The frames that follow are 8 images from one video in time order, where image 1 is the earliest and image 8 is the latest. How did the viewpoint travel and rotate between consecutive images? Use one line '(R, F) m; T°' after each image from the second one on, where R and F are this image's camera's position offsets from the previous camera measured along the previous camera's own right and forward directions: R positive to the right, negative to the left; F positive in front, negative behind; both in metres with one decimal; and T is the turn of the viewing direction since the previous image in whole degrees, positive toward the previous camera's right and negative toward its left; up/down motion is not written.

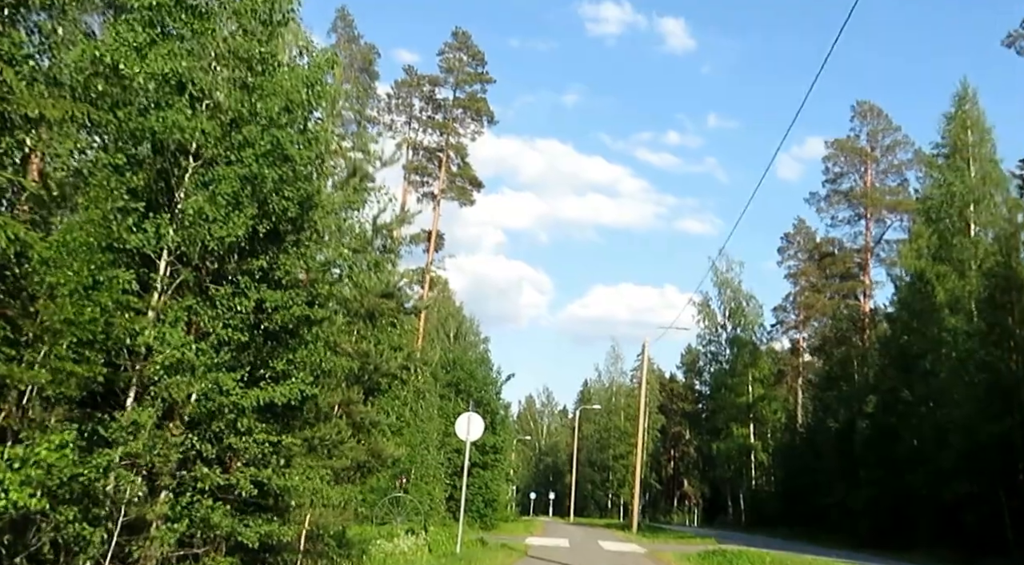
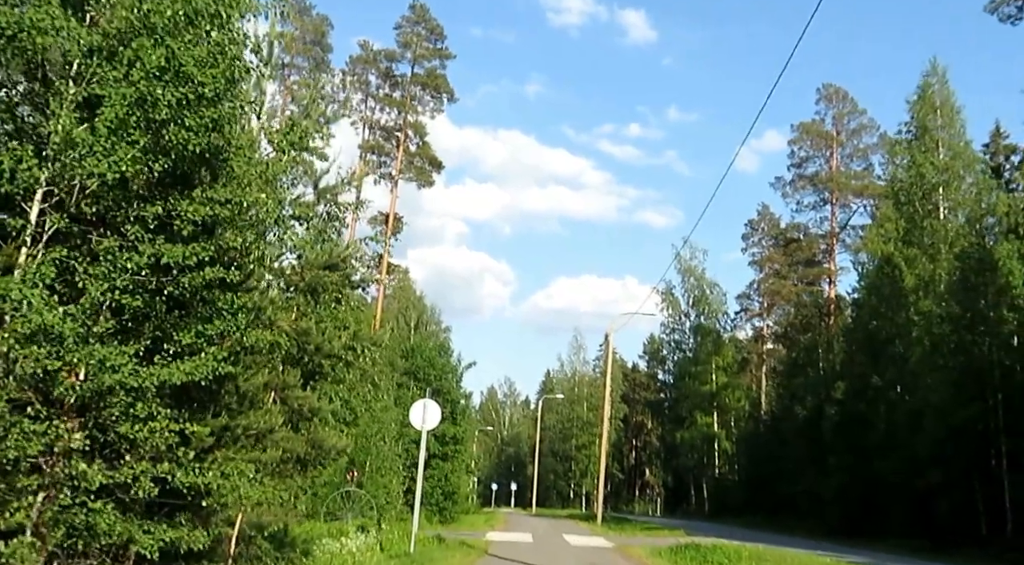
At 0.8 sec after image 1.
(+0.1, +1.5) m; +2°
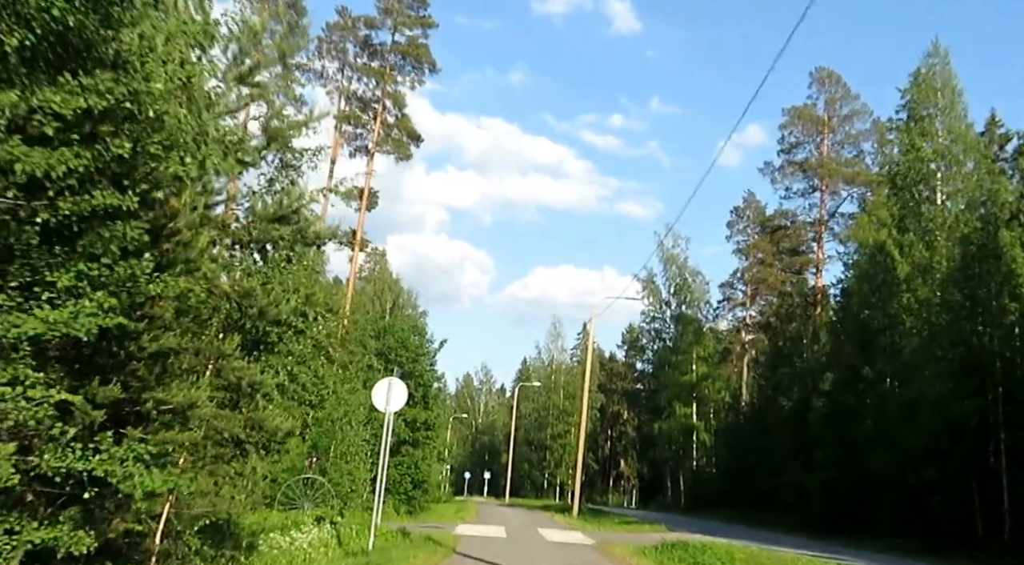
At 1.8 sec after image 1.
(0.0, +1.8) m; +1°
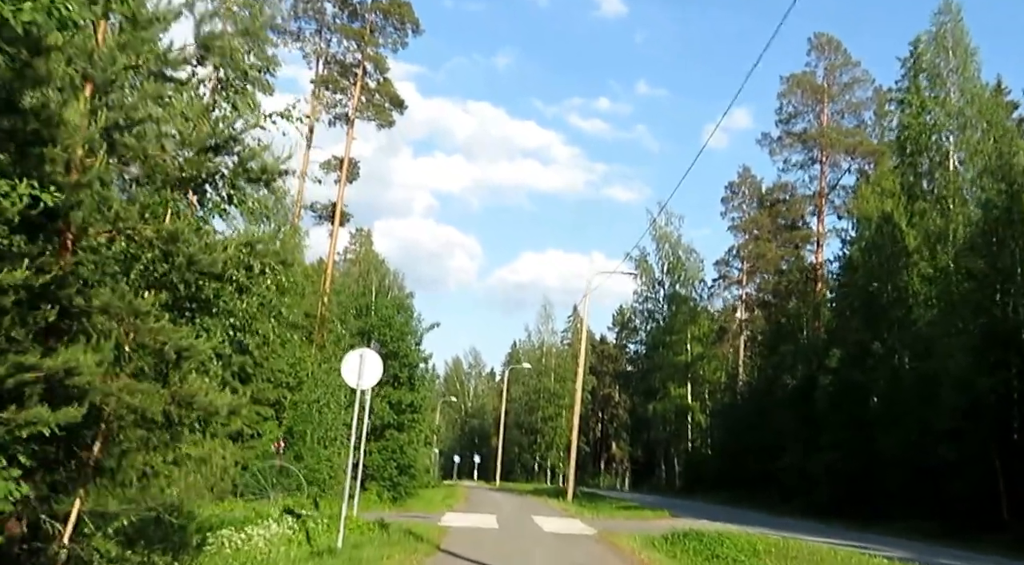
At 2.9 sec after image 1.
(0.0, +2.2) m; +1°
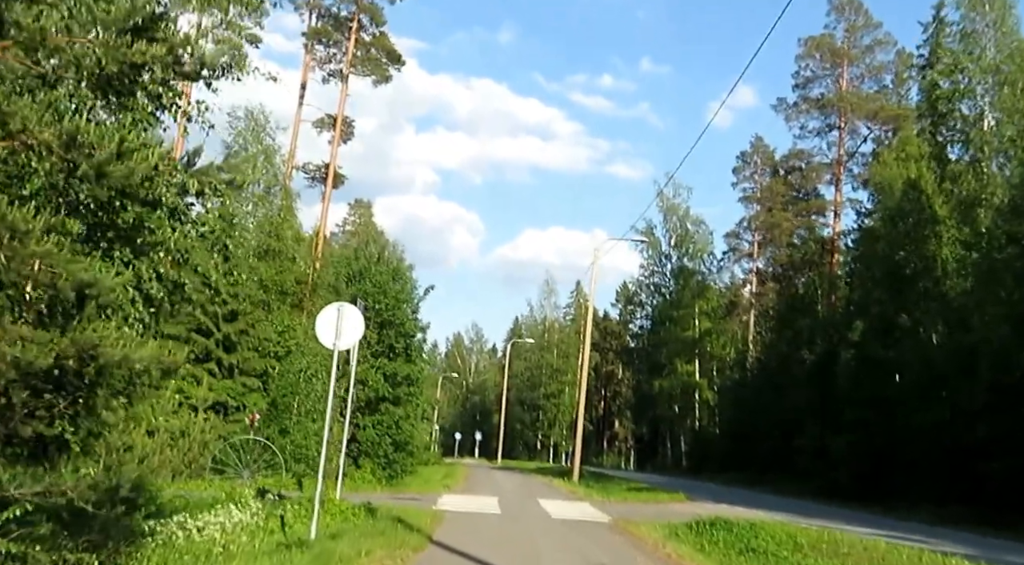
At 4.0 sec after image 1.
(-0.1, +2.1) m; 0°
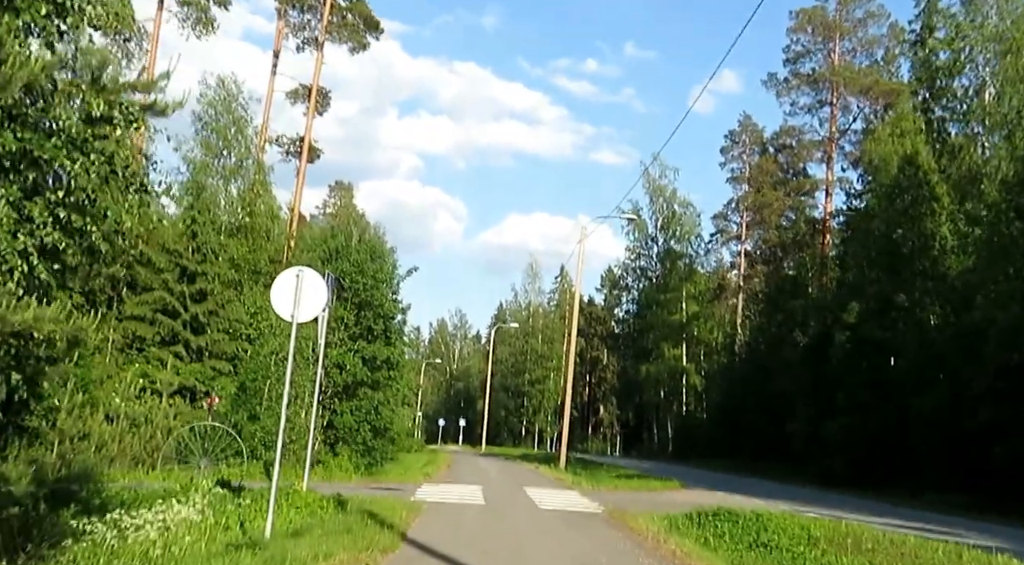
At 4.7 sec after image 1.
(0.0, +1.4) m; +1°
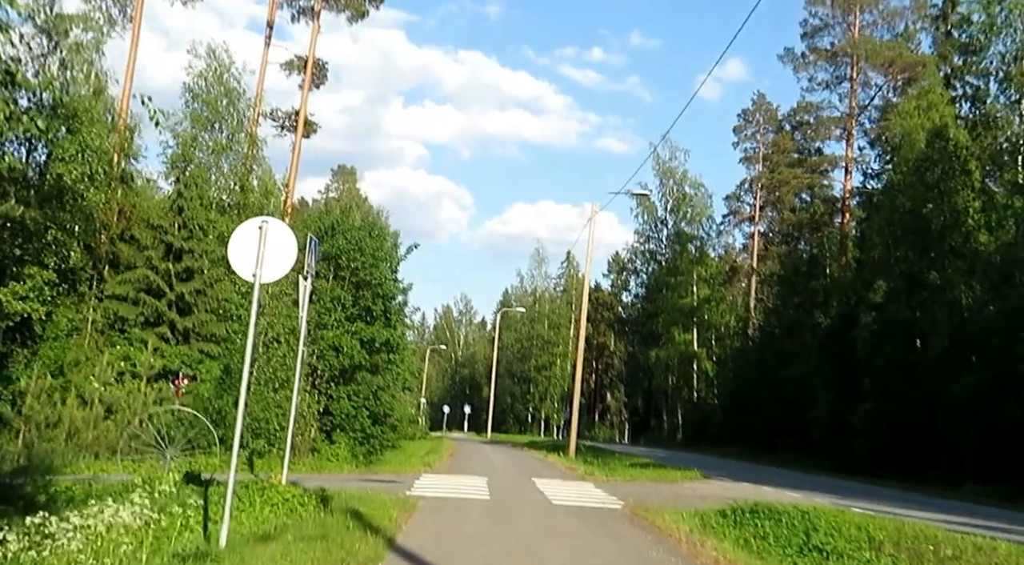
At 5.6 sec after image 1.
(0.0, +1.8) m; 0°
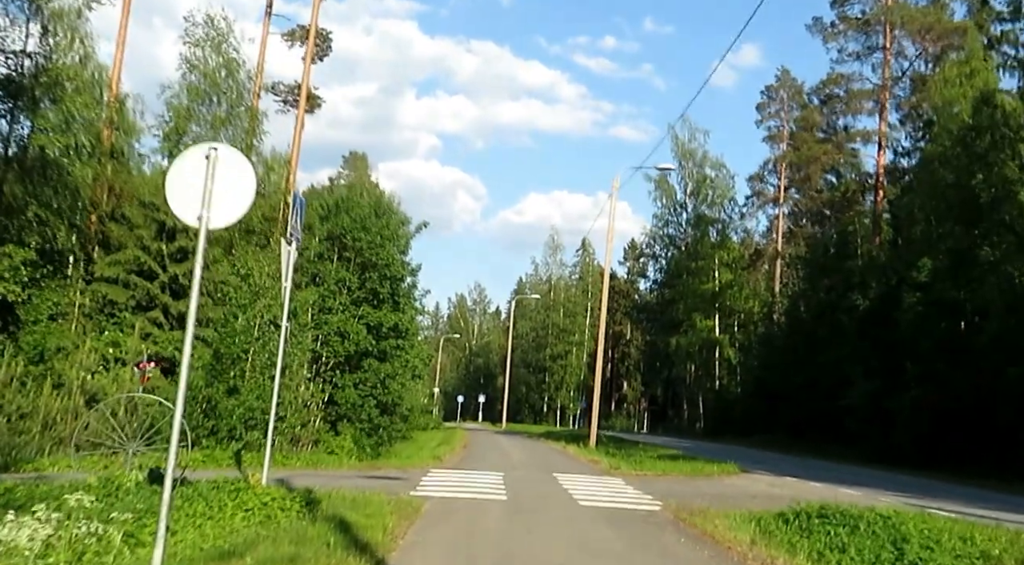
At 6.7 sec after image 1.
(-0.1, +1.9) m; -1°
